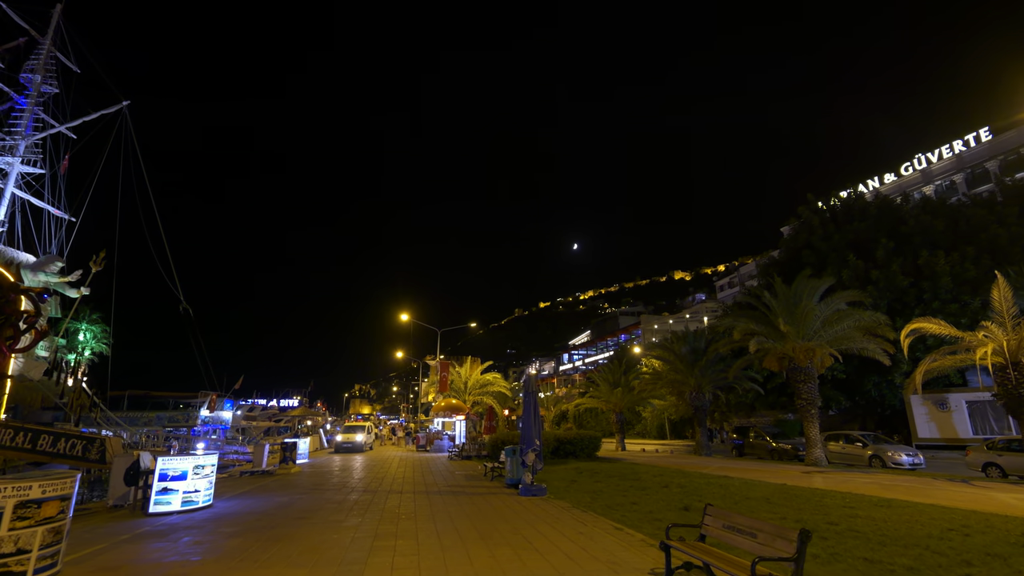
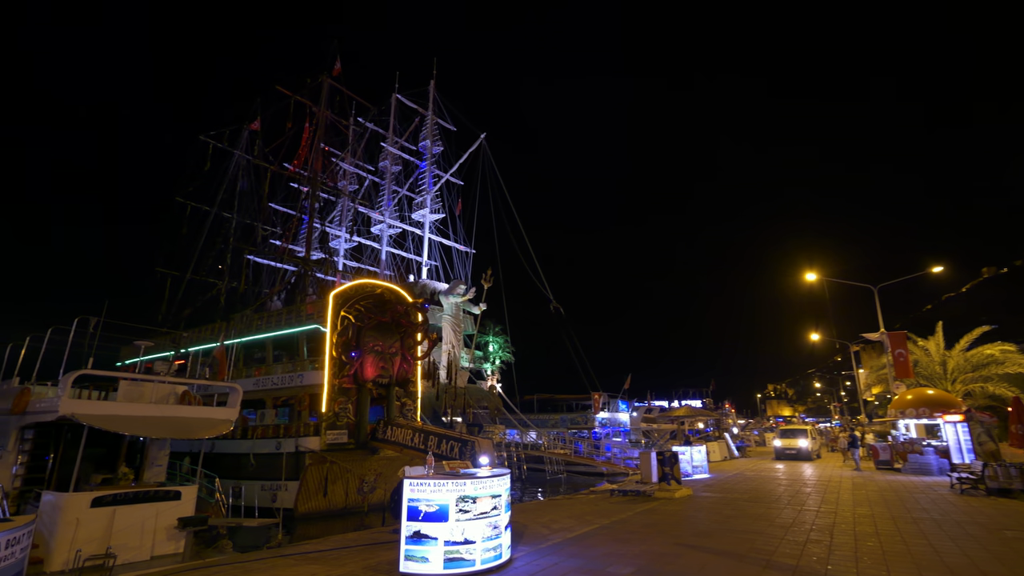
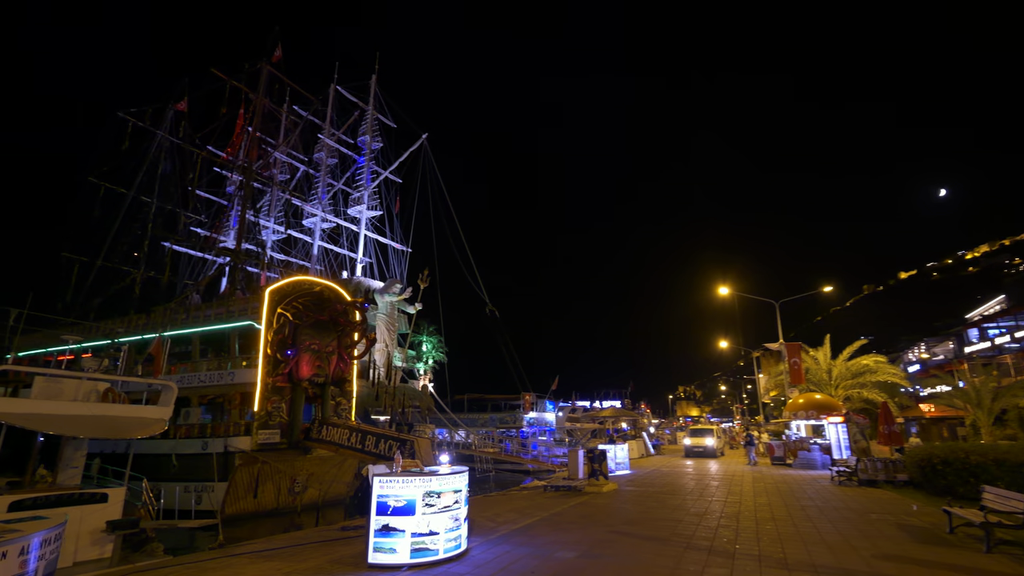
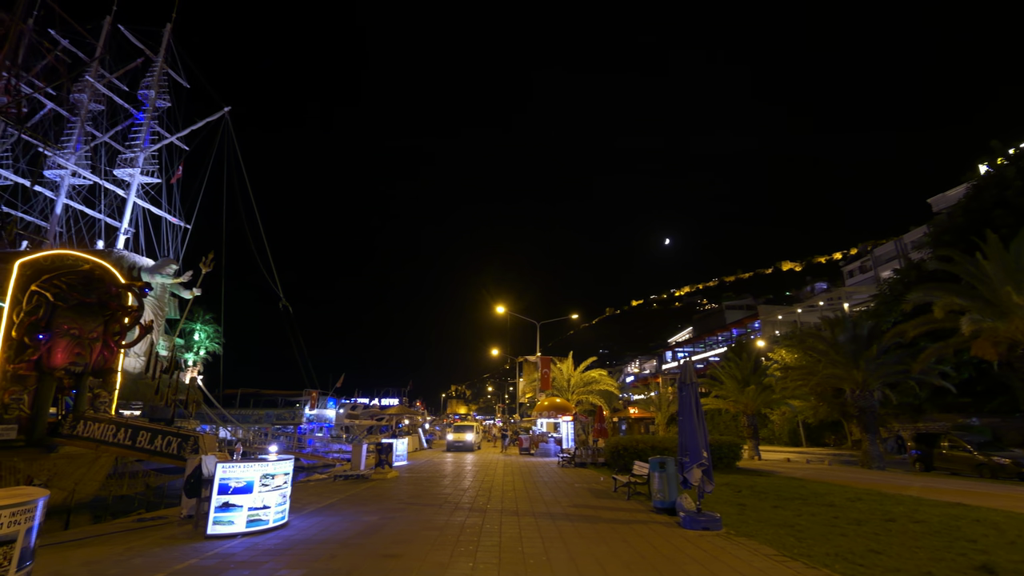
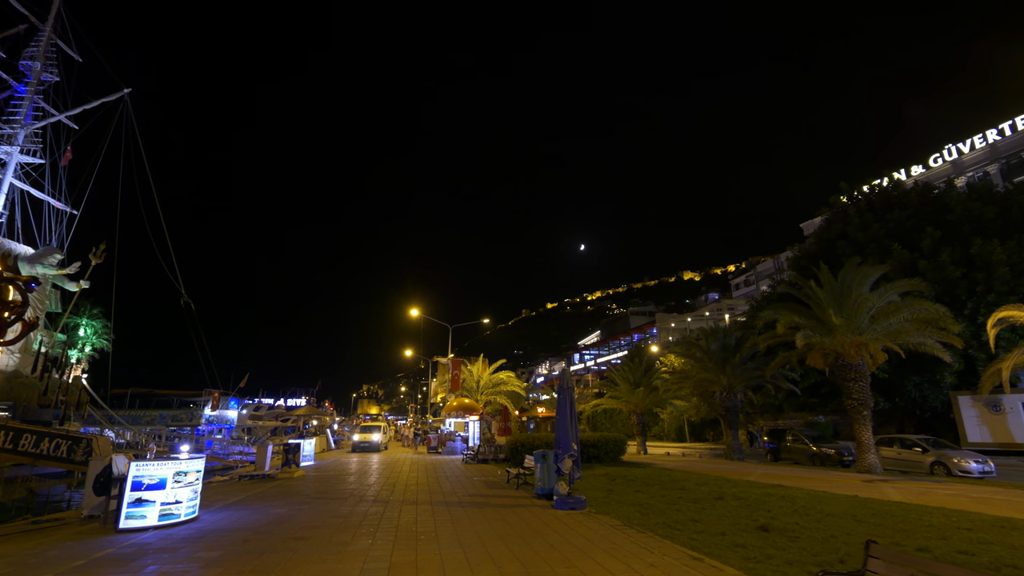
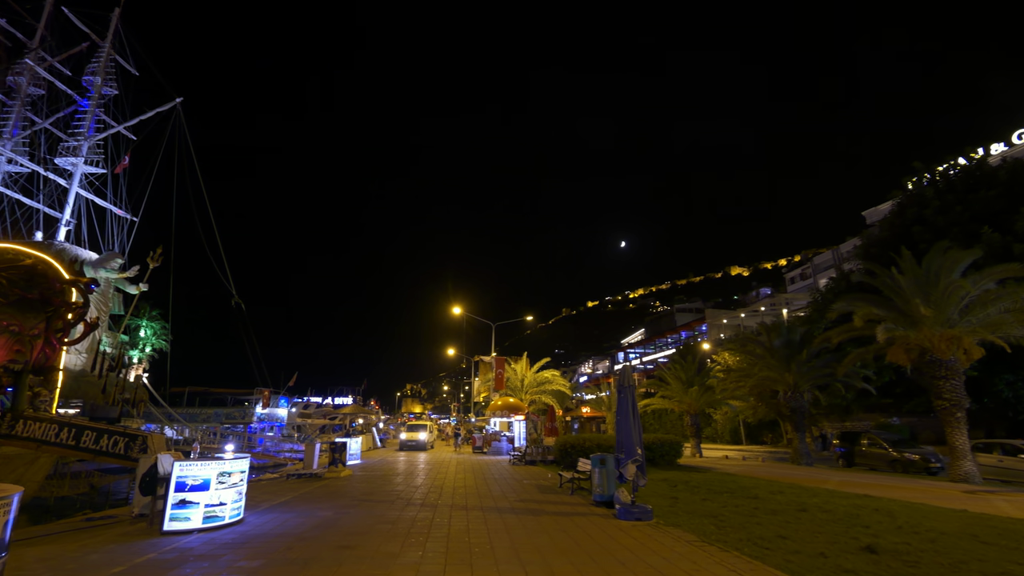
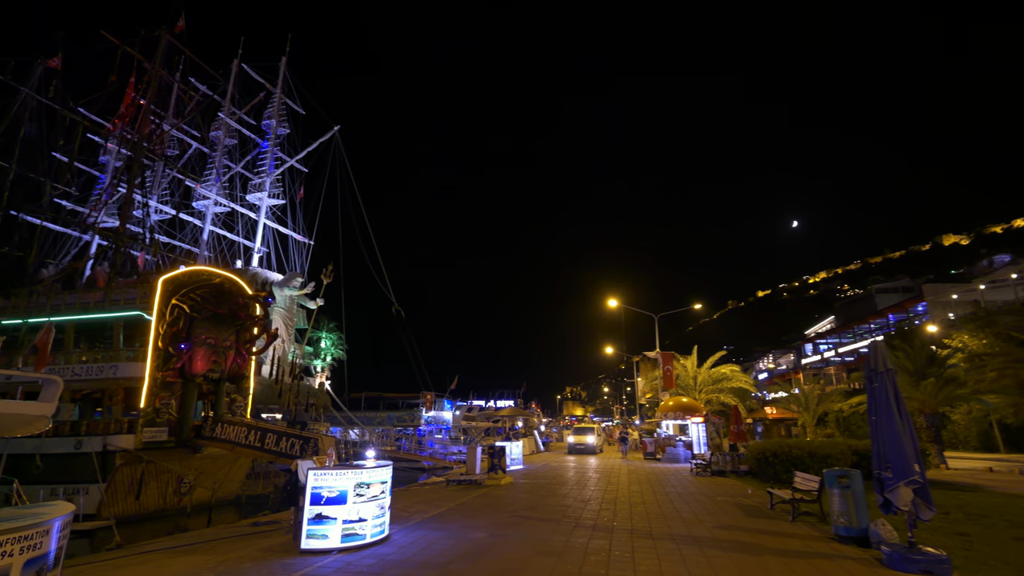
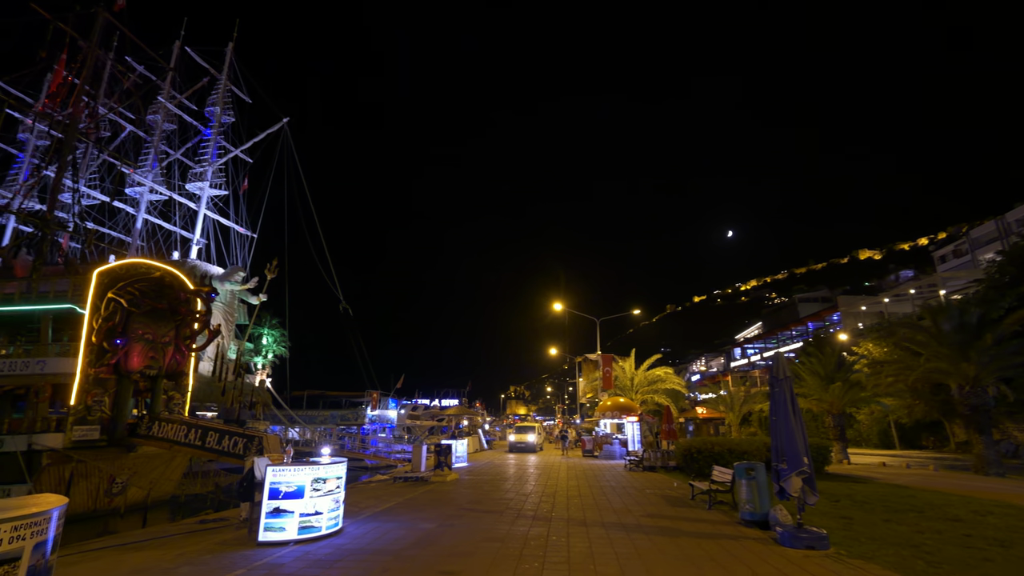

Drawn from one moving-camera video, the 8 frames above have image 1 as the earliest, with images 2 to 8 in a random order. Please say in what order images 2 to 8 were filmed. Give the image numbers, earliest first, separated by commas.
5, 6, 4, 8, 7, 3, 2
